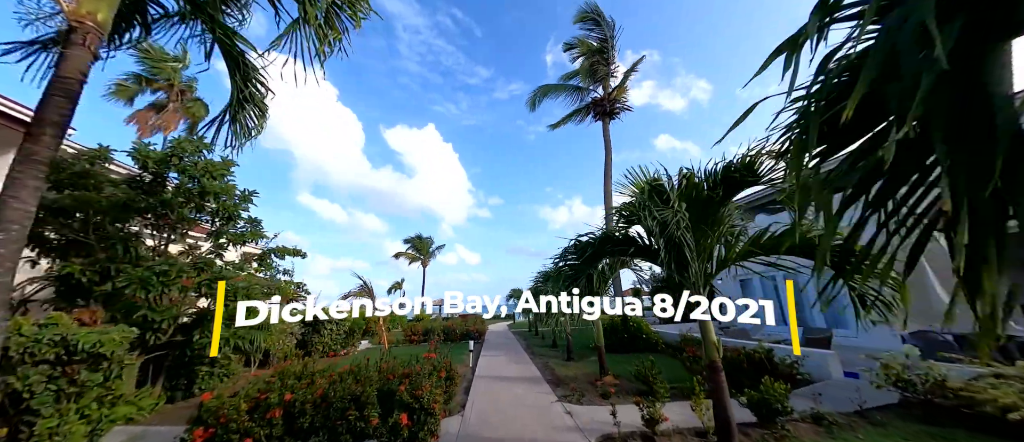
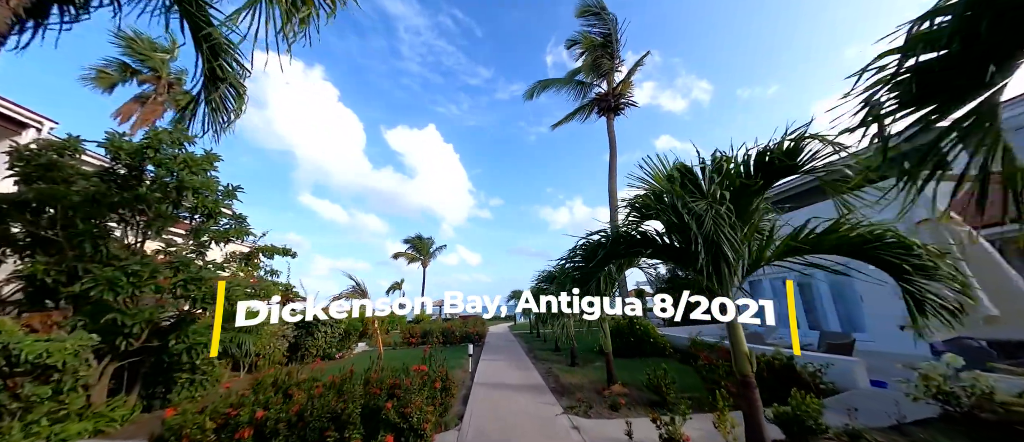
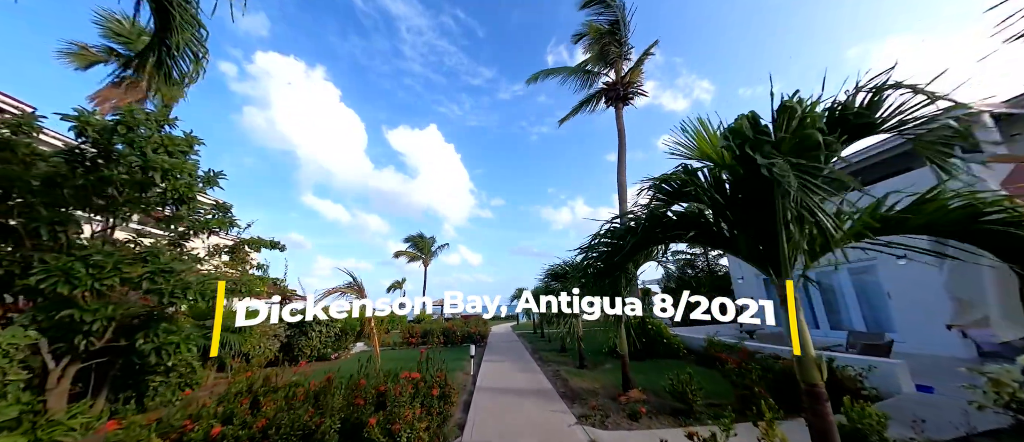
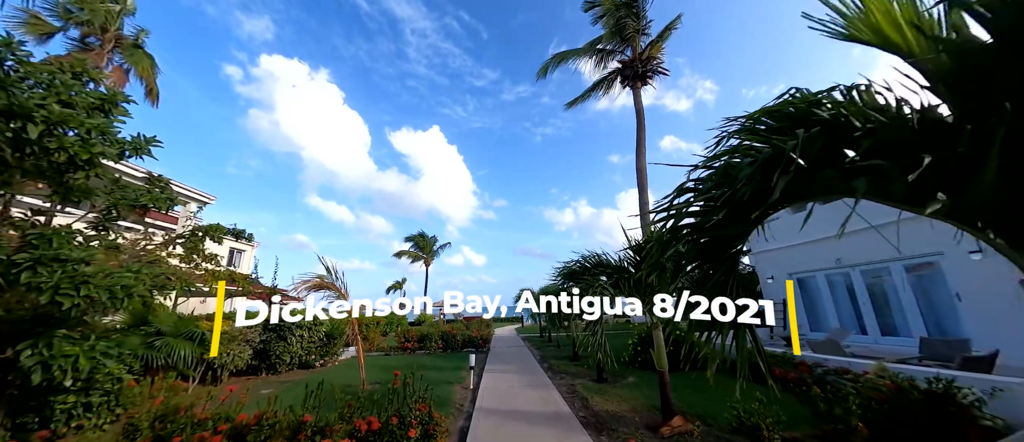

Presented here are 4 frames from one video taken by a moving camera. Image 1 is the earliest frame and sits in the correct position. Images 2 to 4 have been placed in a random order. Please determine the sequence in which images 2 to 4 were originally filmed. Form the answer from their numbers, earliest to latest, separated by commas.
2, 3, 4
